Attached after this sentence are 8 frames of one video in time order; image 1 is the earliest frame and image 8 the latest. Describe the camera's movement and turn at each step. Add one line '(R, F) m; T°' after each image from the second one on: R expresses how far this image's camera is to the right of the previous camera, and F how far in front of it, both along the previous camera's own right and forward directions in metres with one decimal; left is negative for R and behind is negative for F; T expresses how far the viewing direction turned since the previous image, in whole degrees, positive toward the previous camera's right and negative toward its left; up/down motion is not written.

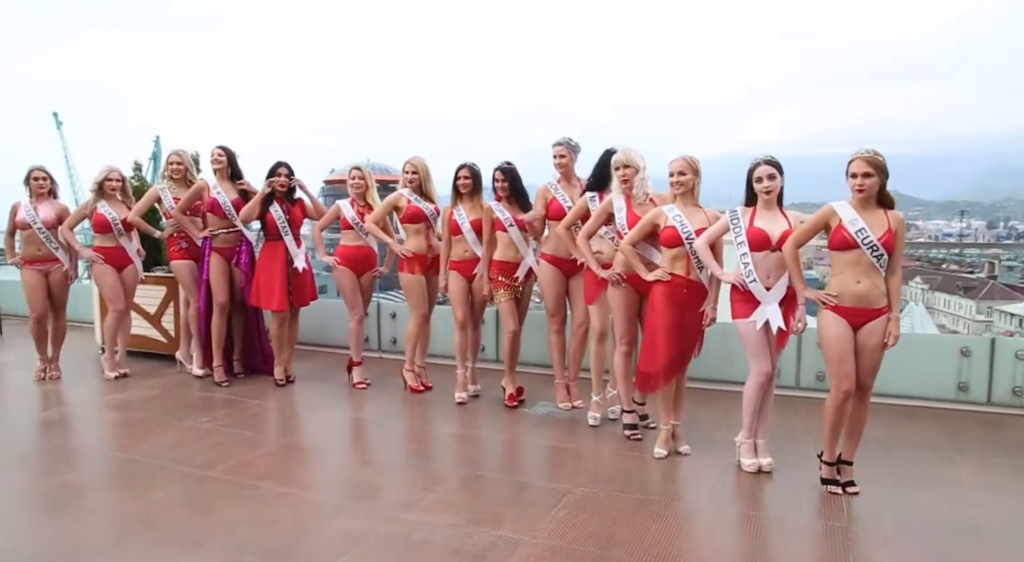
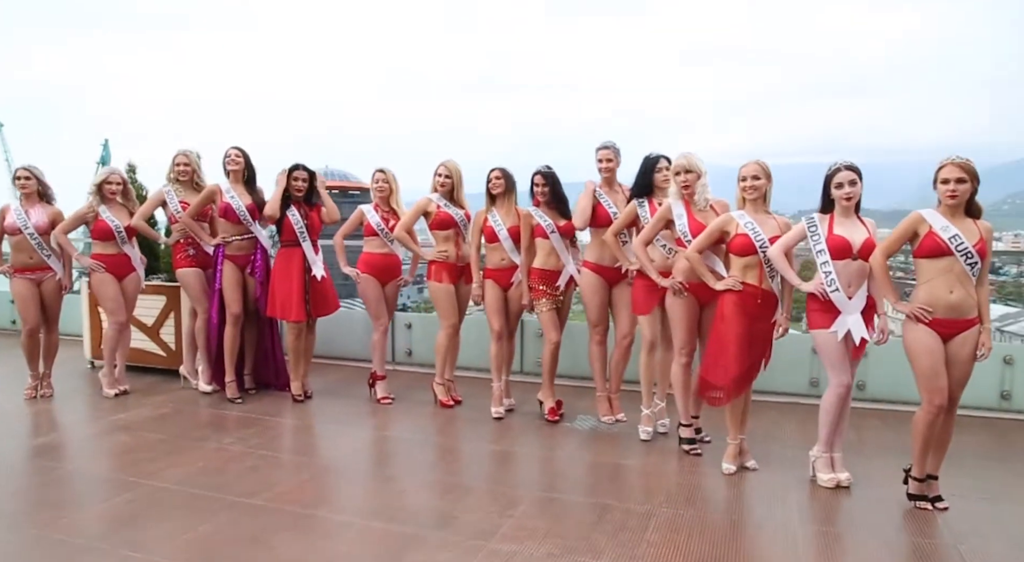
(-0.5, +0.2) m; +4°
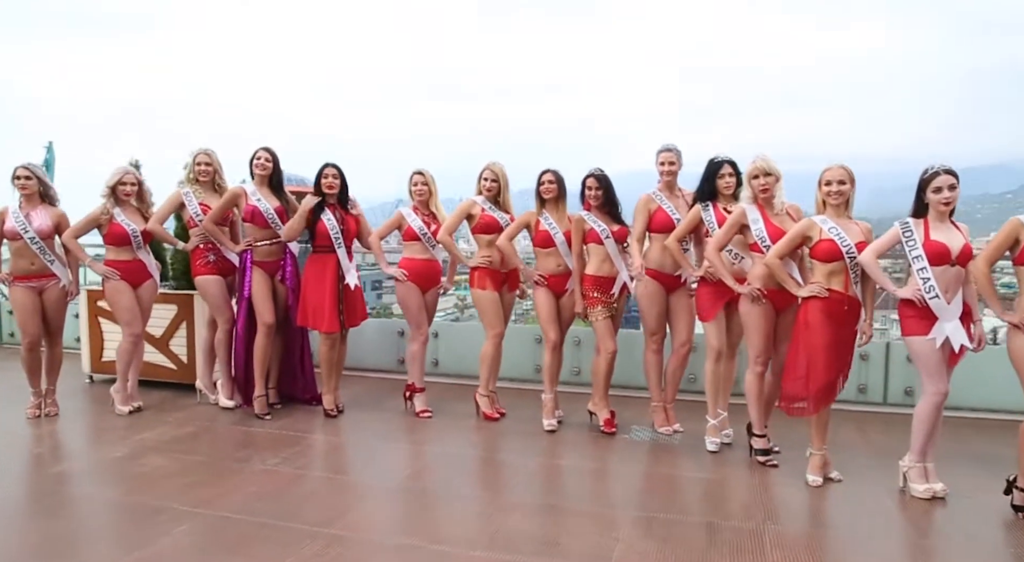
(-0.6, +0.2) m; +4°
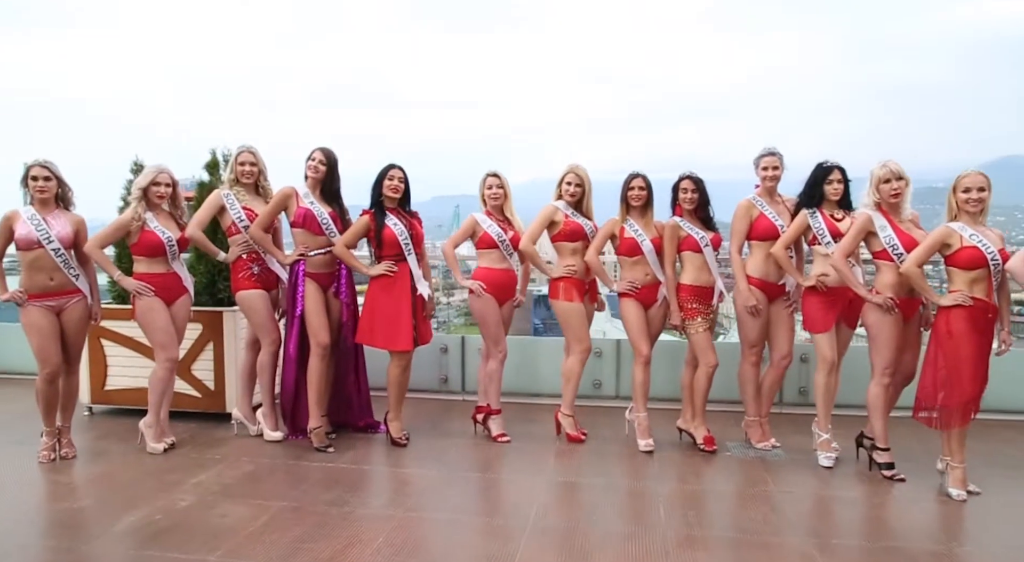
(-1.0, +0.4) m; +8°
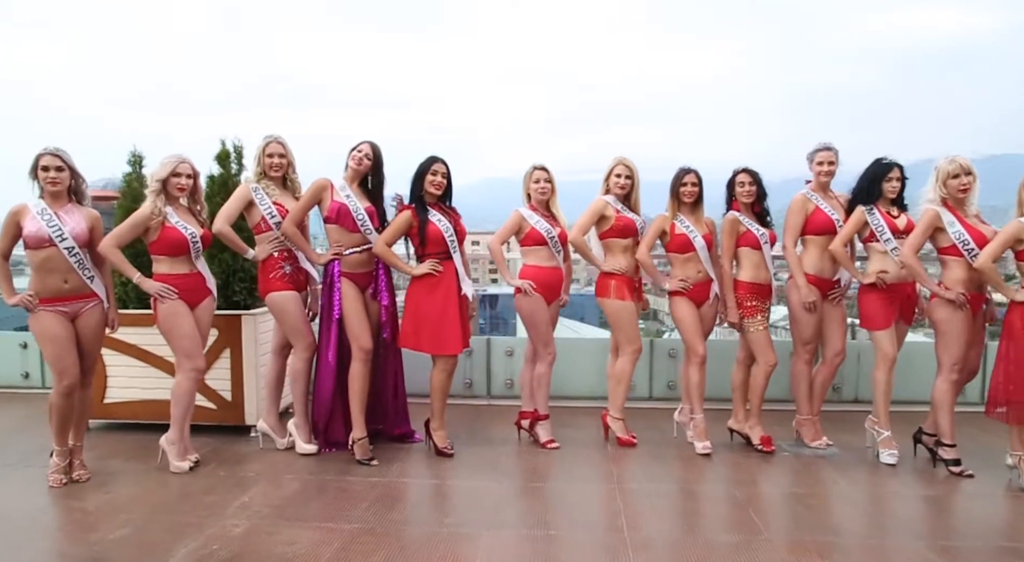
(-0.6, +0.2) m; +5°
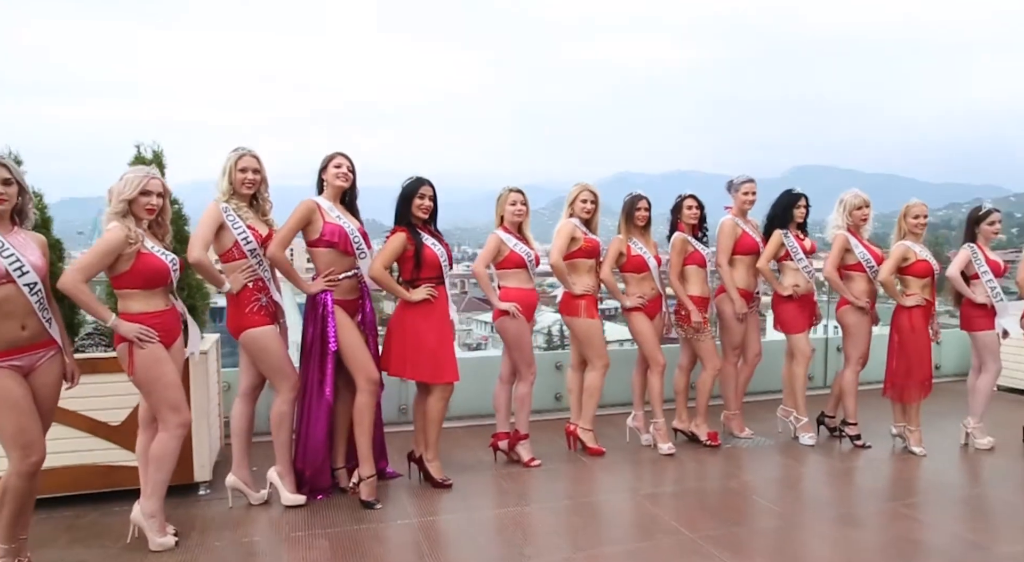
(-1.4, +0.3) m; +22°
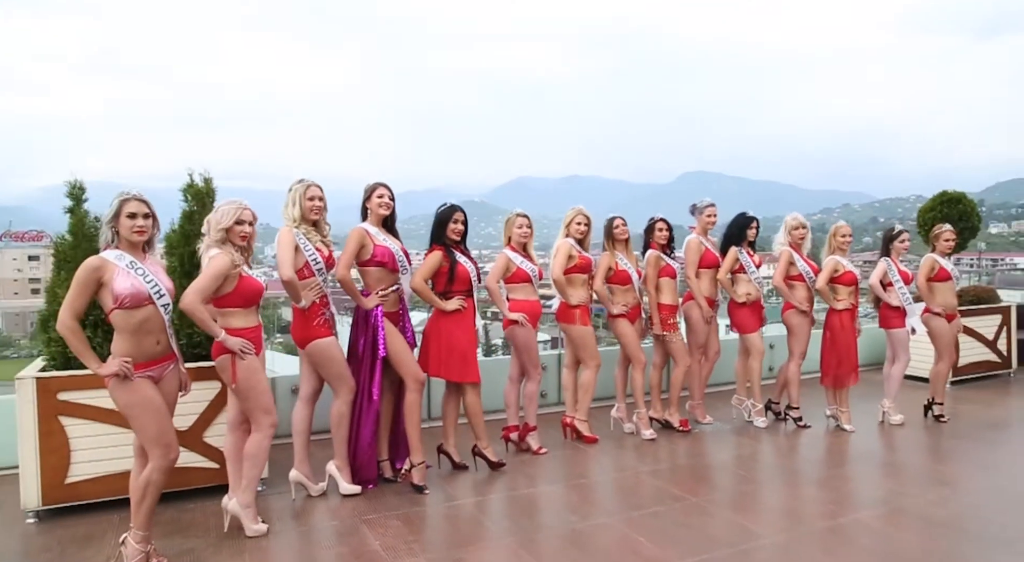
(-0.7, -0.6) m; +8°
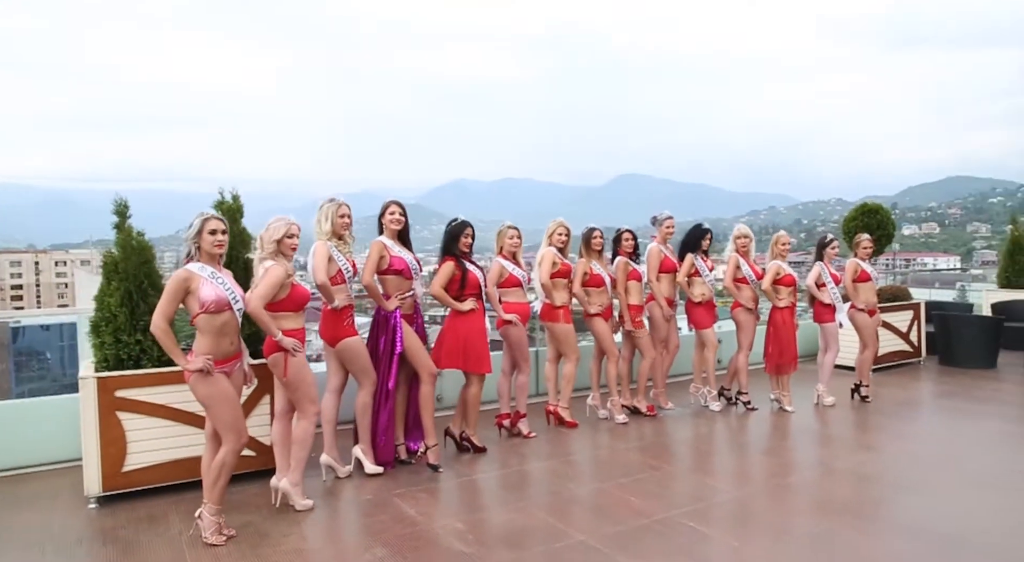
(-0.4, -0.6) m; +5°
